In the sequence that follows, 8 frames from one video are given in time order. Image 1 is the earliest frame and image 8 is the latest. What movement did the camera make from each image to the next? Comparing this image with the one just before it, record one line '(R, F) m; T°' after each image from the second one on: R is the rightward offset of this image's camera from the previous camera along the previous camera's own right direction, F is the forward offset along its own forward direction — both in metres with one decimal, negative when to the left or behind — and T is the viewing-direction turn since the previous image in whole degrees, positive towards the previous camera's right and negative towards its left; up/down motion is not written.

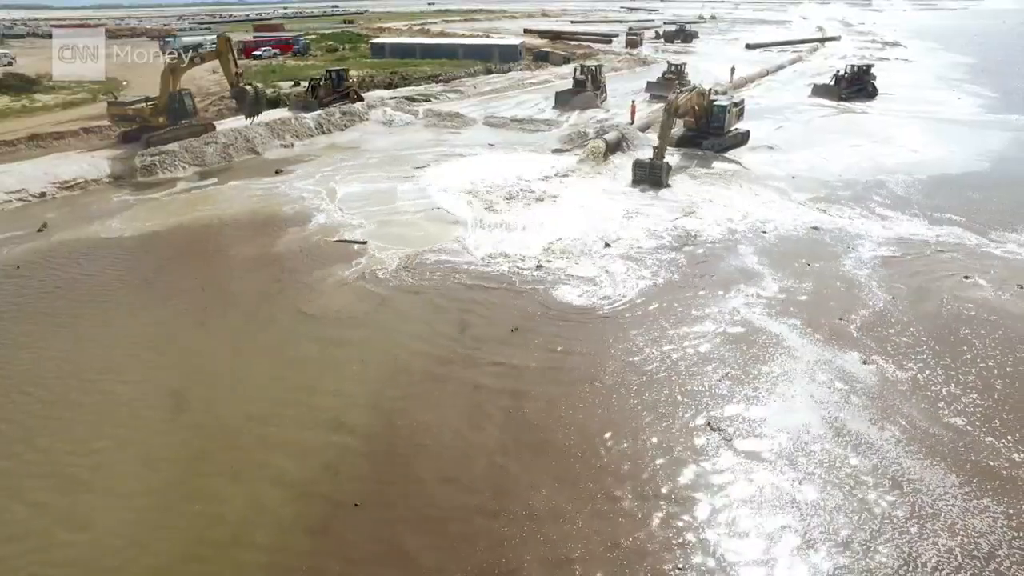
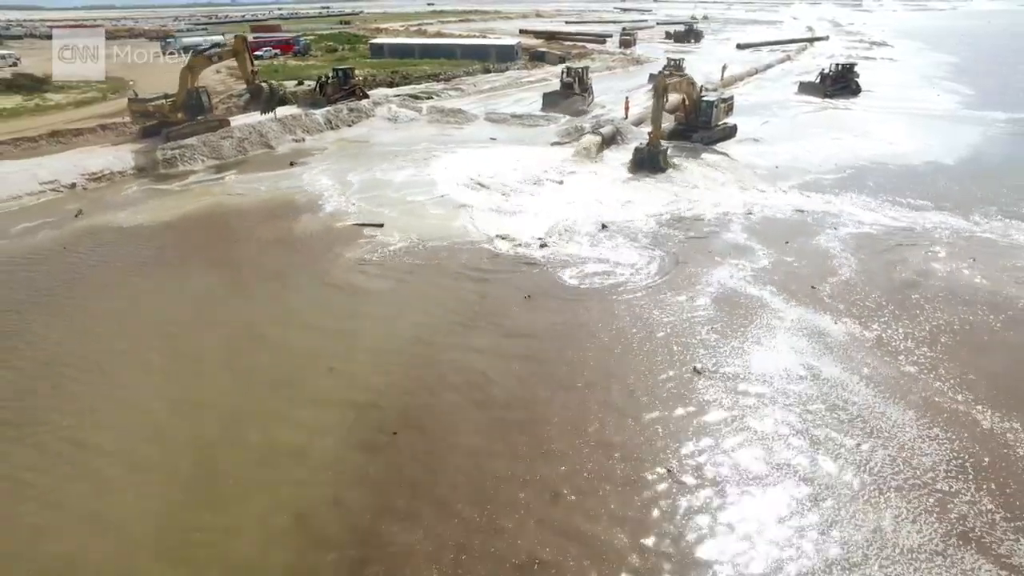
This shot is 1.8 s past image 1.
(-0.2, -1.0) m; 0°
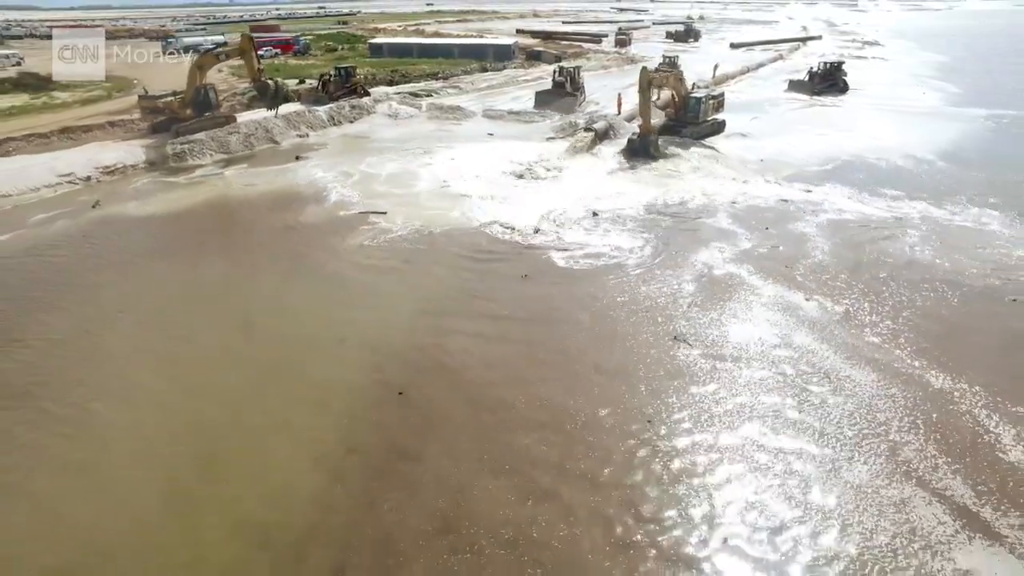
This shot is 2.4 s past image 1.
(0.0, -0.7) m; 0°
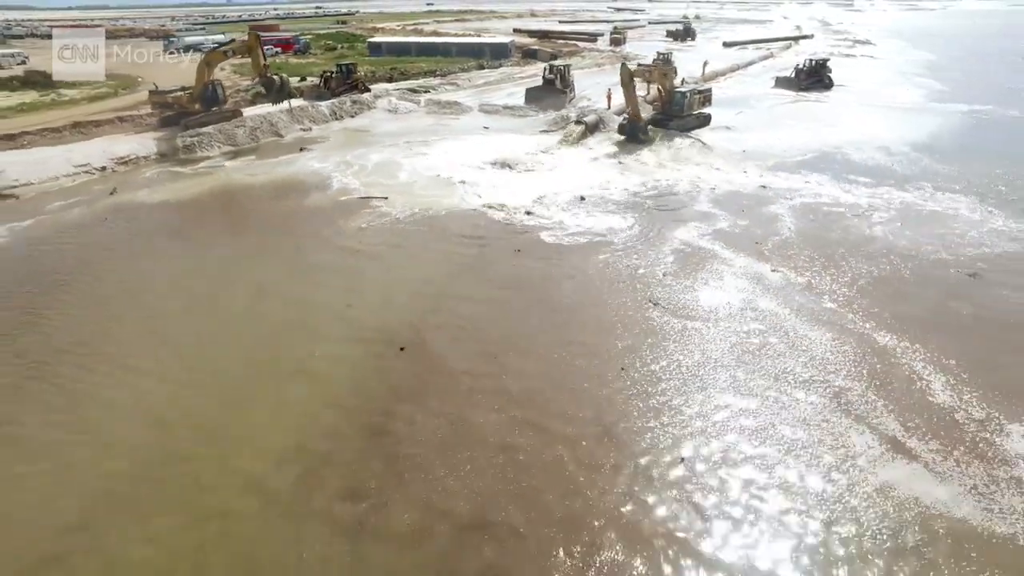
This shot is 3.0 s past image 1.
(+0.1, -0.8) m; 0°
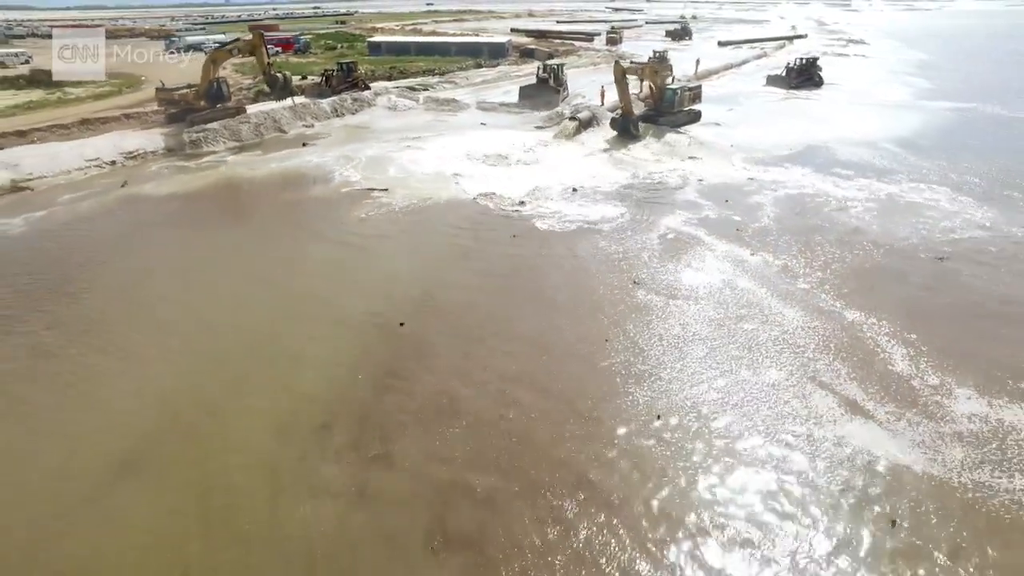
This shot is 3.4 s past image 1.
(+0.1, -0.6) m; 0°
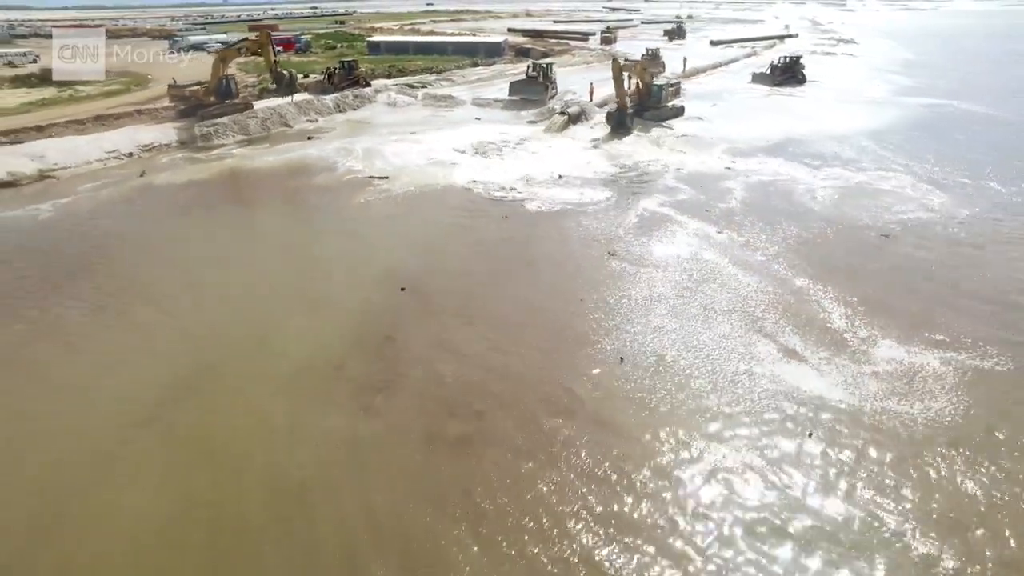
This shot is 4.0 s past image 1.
(+0.2, -1.1) m; 0°
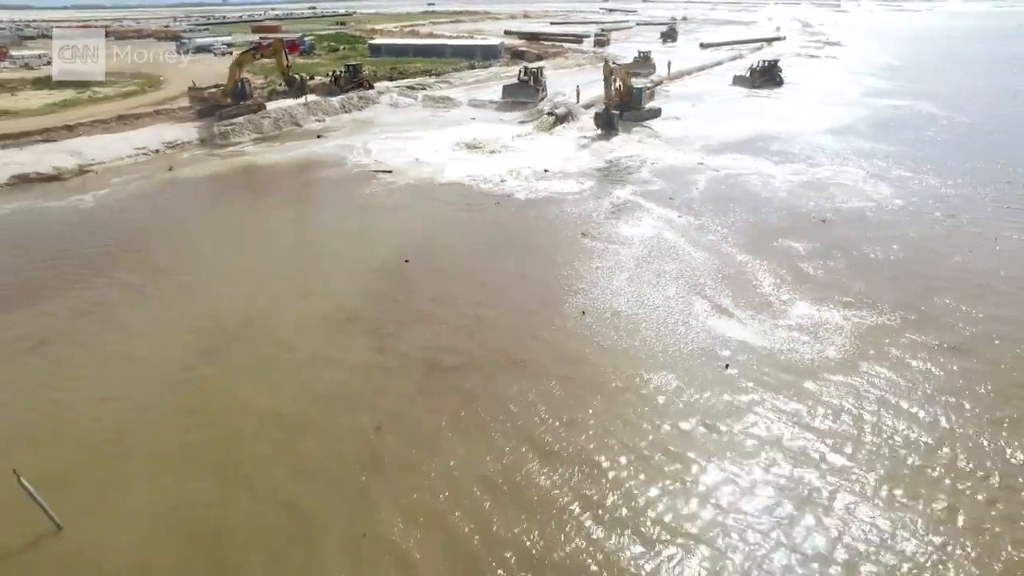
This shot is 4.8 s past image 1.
(+0.2, -1.8) m; 0°
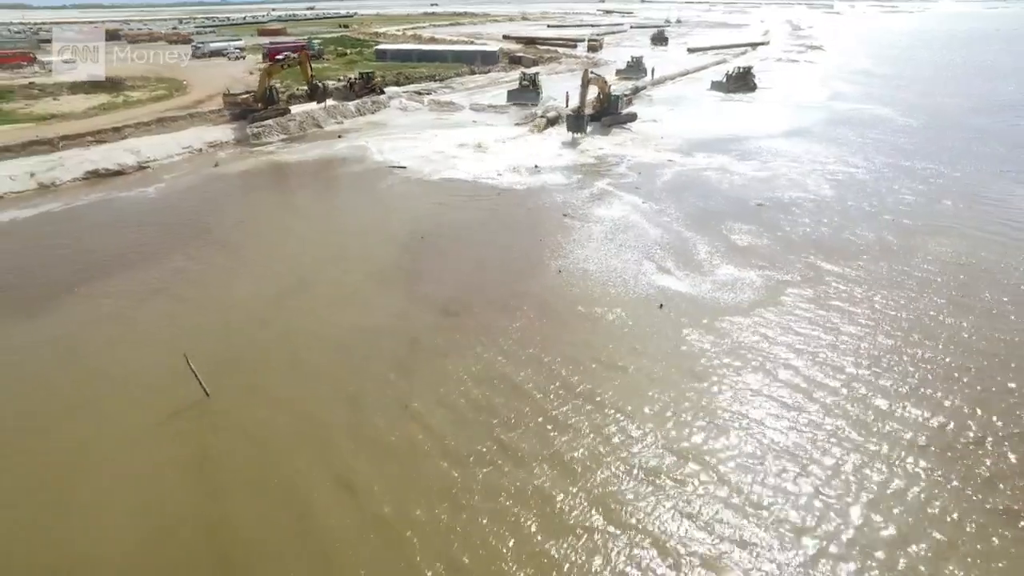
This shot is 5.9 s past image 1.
(+0.1, -3.0) m; 0°
